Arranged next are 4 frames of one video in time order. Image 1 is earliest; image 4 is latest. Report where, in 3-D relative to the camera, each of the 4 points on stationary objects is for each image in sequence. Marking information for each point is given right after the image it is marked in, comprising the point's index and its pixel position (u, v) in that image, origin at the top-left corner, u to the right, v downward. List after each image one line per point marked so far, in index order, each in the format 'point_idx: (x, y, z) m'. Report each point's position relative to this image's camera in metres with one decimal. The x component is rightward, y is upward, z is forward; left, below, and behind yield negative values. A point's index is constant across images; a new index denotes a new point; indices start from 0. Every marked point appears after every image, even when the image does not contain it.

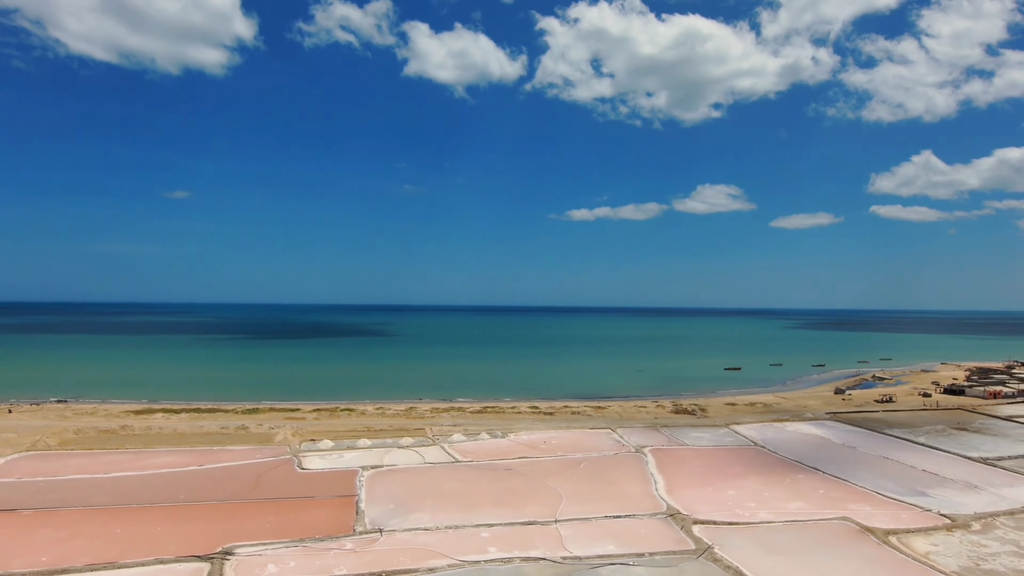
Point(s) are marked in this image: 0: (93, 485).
0: (-9.3, -4.4, +11.8) m
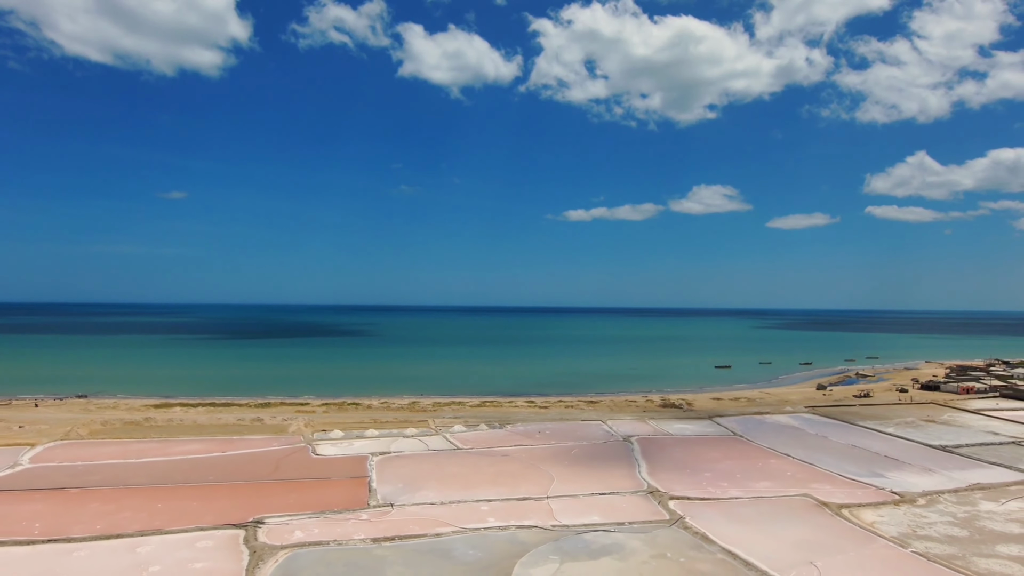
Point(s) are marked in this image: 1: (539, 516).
0: (-9.4, -4.4, +12.9) m
1: (+0.6, -4.8, +11.2) m
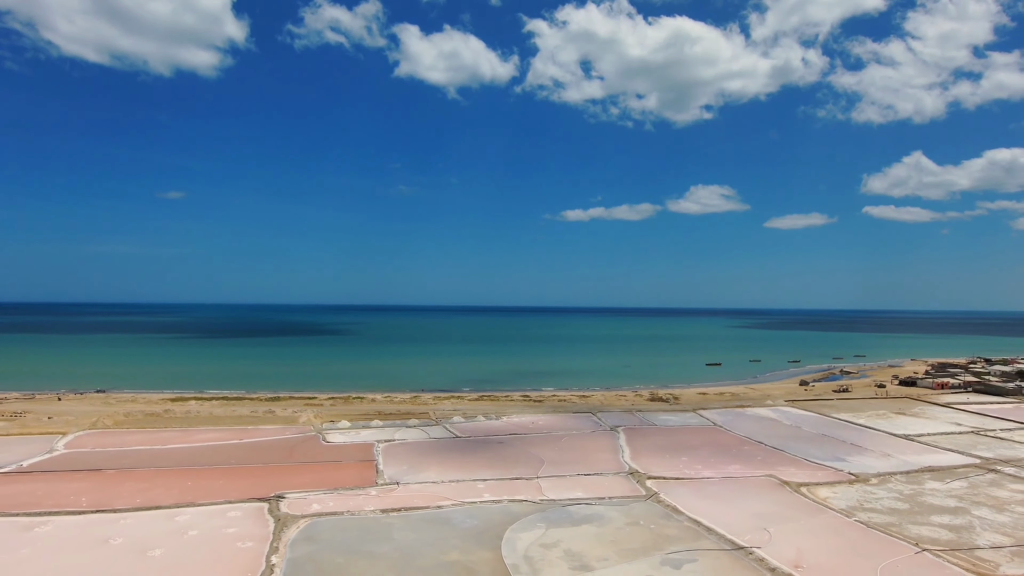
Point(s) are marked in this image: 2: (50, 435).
0: (-9.6, -4.4, +14.2) m
1: (+0.4, -4.8, +12.5) m
2: (-13.5, -4.3, +15.5) m
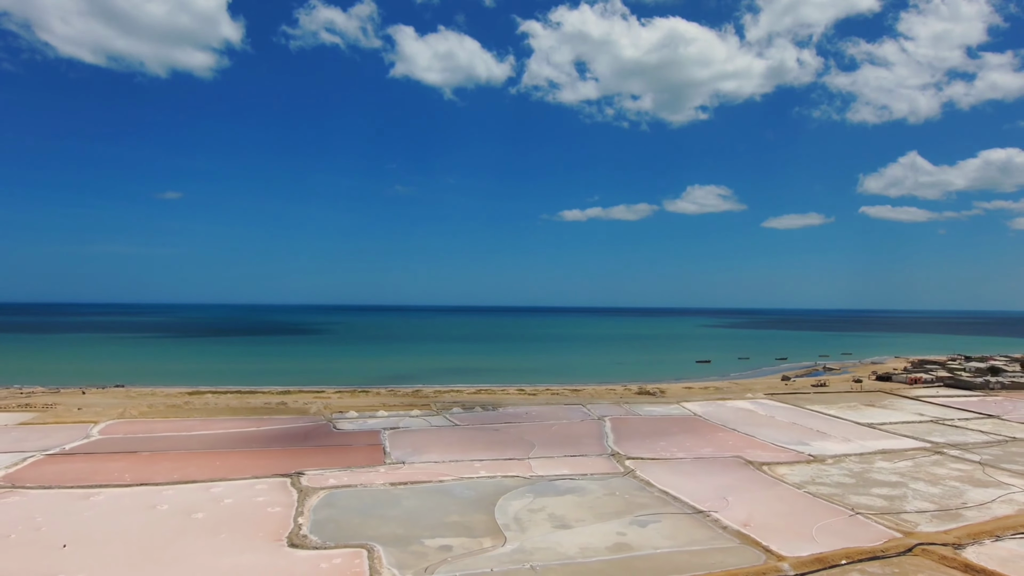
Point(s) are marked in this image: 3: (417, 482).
0: (-9.8, -4.5, +15.6) m
1: (+0.2, -4.8, +14.0) m
2: (-13.7, -4.4, +16.9) m
3: (-2.3, -4.7, +12.8) m
